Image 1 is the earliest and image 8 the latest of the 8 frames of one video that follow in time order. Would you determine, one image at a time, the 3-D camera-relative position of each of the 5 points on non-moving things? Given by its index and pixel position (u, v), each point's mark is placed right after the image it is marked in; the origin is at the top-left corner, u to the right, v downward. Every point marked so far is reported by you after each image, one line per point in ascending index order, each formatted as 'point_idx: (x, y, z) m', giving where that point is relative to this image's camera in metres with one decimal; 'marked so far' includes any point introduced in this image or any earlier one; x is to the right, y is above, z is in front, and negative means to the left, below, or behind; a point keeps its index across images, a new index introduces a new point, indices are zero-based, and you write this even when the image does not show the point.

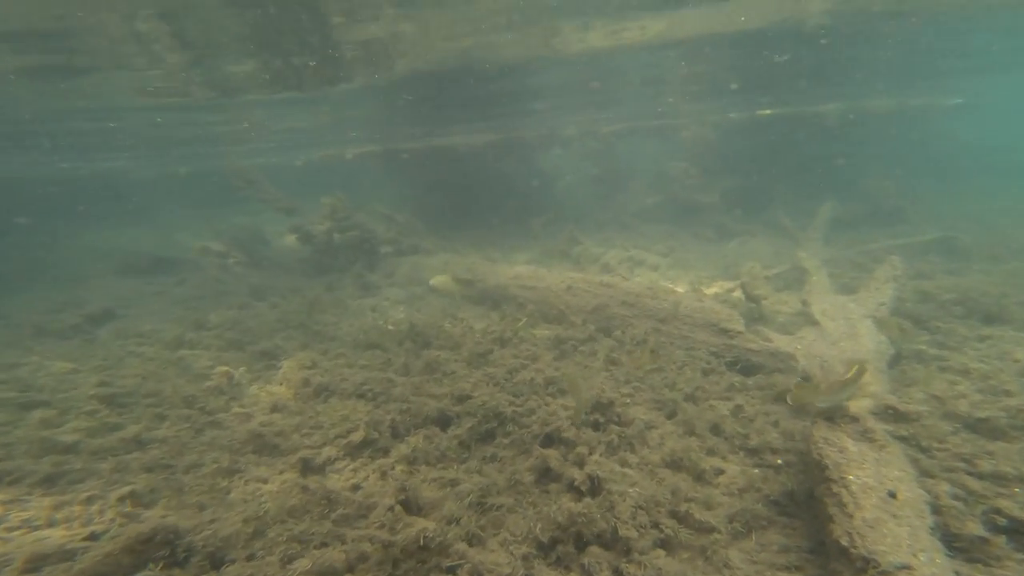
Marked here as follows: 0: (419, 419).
0: (-1.4, -1.8, +6.0) m
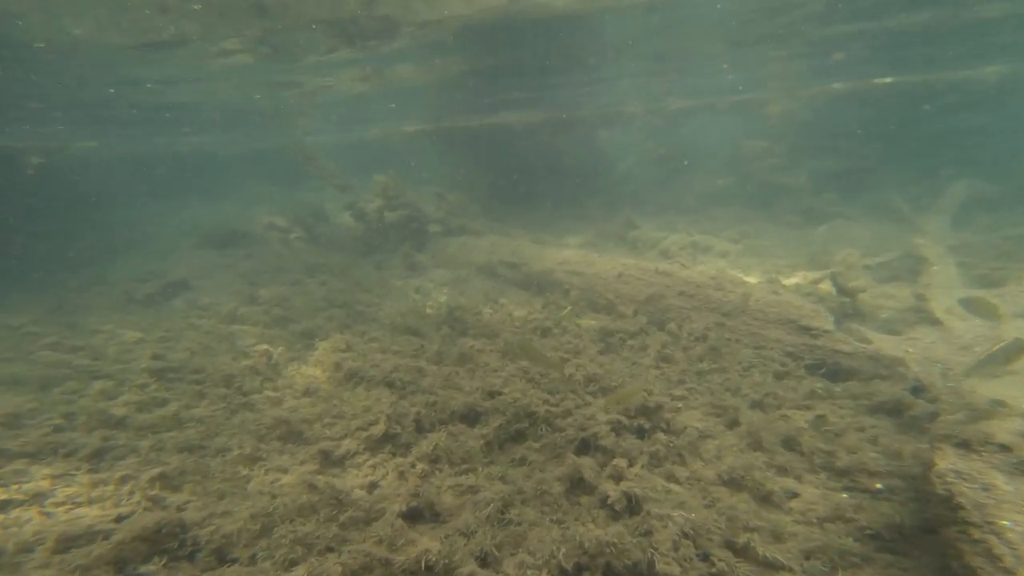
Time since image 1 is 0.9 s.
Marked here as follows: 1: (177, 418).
0: (-0.9, -1.7, +5.6) m
1: (-4.3, -1.7, +5.3) m
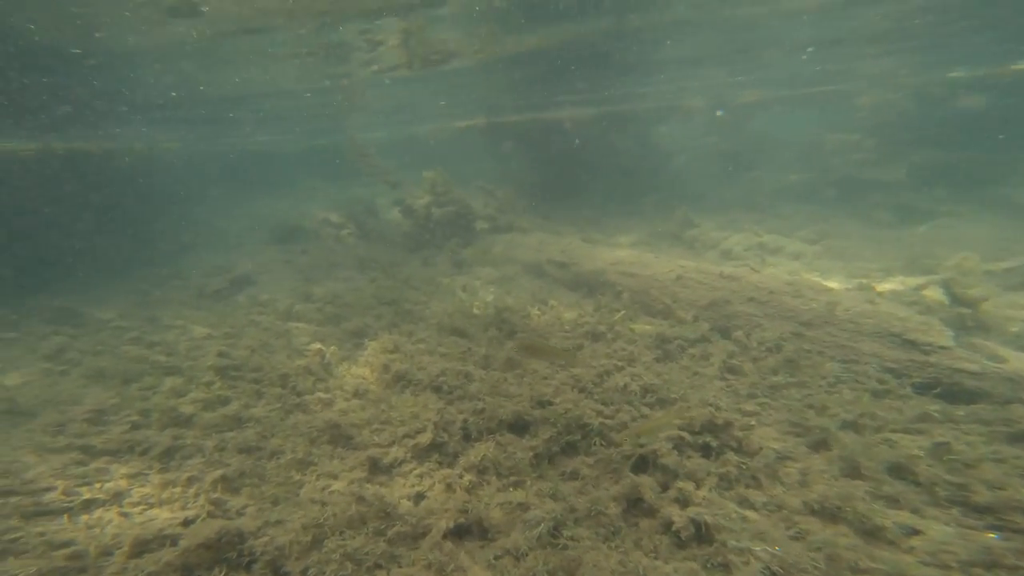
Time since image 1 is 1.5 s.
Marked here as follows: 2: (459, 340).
0: (-0.3, -1.7, +5.4) m
1: (-3.7, -1.7, +5.4) m
2: (-0.9, -0.9, +7.3) m
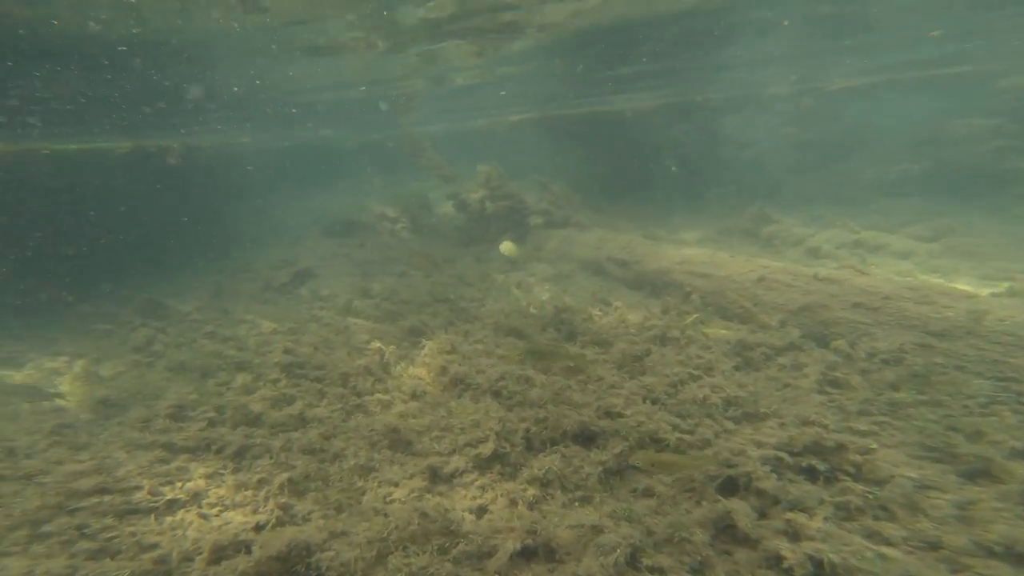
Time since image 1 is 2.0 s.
0: (+0.6, -1.8, +5.0) m
1: (-2.8, -1.7, +5.5) m
2: (+0.1, -0.9, +7.0) m
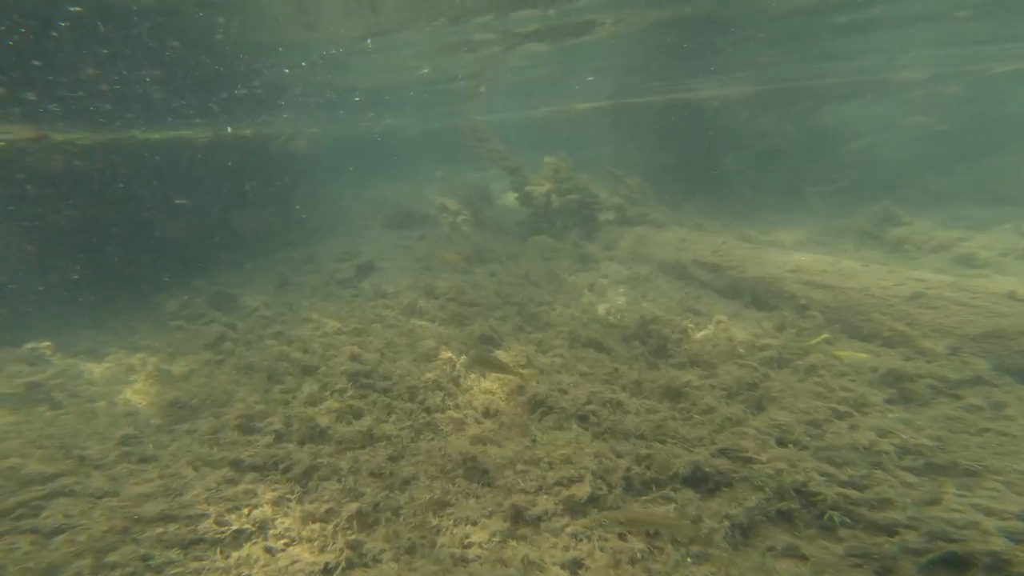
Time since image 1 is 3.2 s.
0: (+1.6, -1.9, +4.2) m
1: (-1.8, -1.8, +5.0) m
2: (+1.3, -1.0, +6.2) m
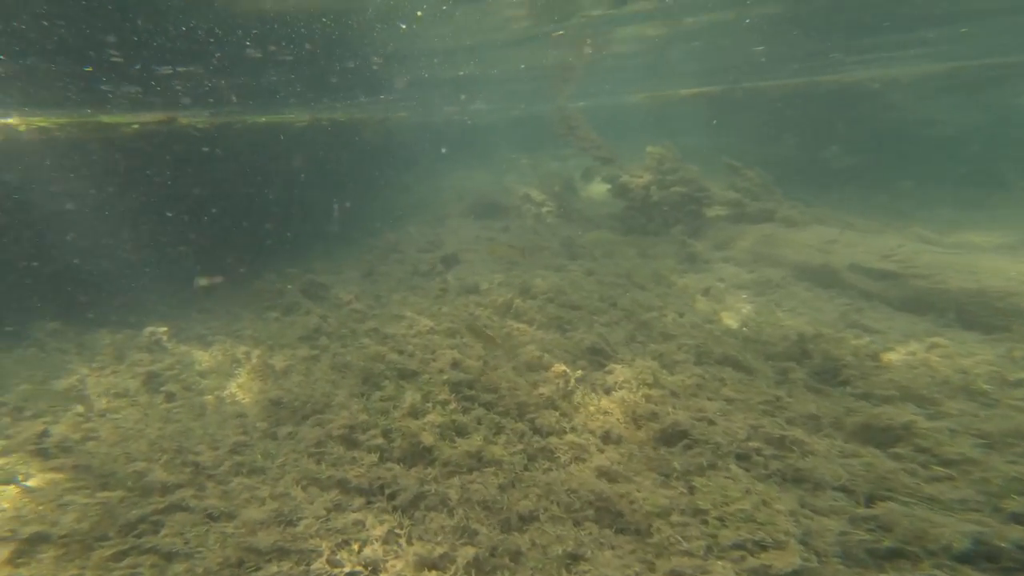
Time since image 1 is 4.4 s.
0: (+2.8, -2.2, +3.2) m
1: (-0.4, -1.9, +4.5) m
2: (+2.9, -1.2, +5.2) m
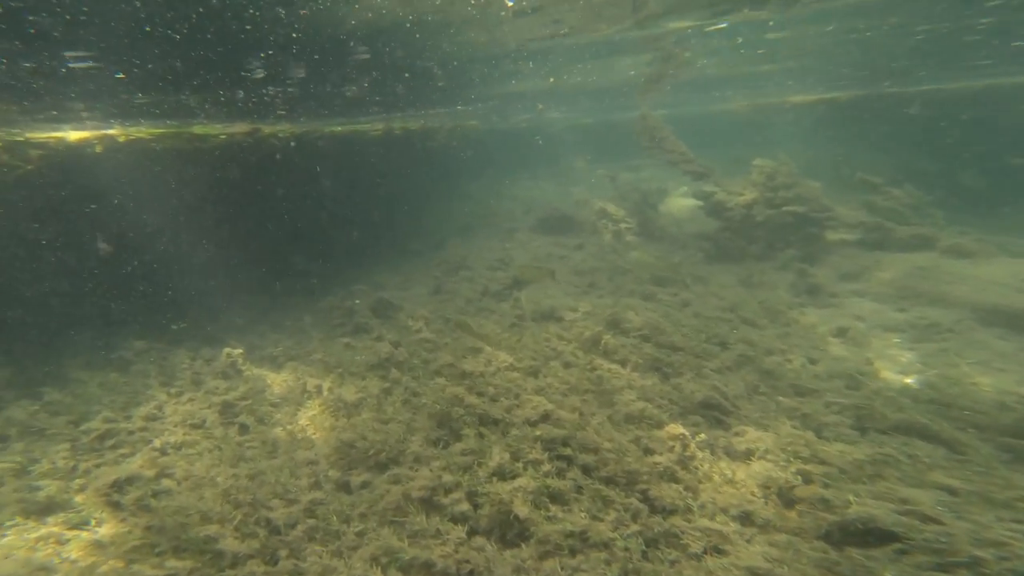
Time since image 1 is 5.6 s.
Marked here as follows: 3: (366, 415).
0: (+3.6, -2.7, +2.1) m
1: (+0.6, -2.3, +3.7) m
2: (+4.0, -1.8, +4.0) m
3: (-1.9, -1.6, +5.4) m
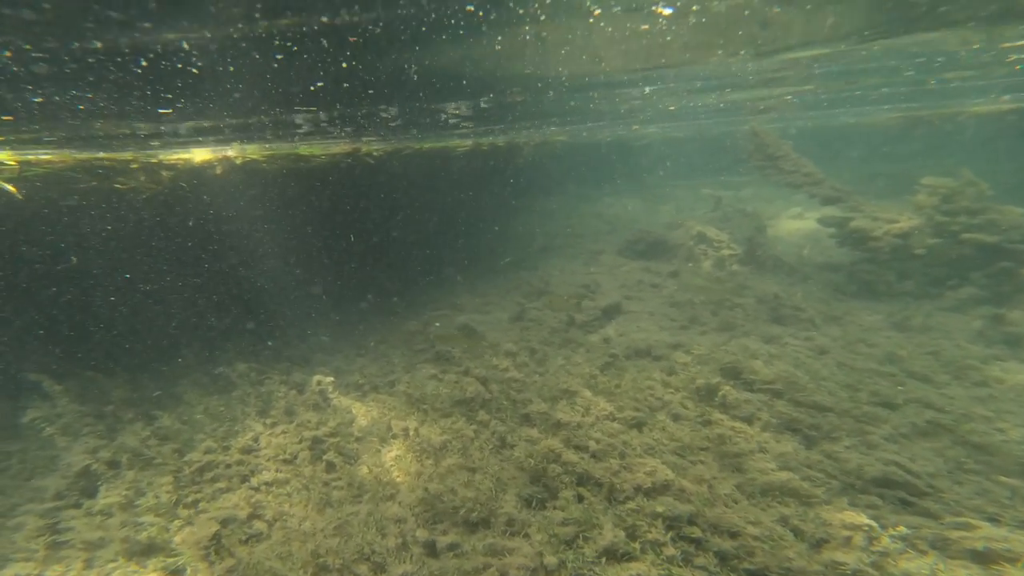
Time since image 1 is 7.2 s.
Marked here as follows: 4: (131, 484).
0: (+4.3, -3.2, +0.8) m
1: (+1.6, -2.8, +2.9) m
2: (+4.9, -2.3, +2.7) m
3: (-0.7, -2.1, +4.9) m
4: (-4.5, -2.3, +4.8) m
